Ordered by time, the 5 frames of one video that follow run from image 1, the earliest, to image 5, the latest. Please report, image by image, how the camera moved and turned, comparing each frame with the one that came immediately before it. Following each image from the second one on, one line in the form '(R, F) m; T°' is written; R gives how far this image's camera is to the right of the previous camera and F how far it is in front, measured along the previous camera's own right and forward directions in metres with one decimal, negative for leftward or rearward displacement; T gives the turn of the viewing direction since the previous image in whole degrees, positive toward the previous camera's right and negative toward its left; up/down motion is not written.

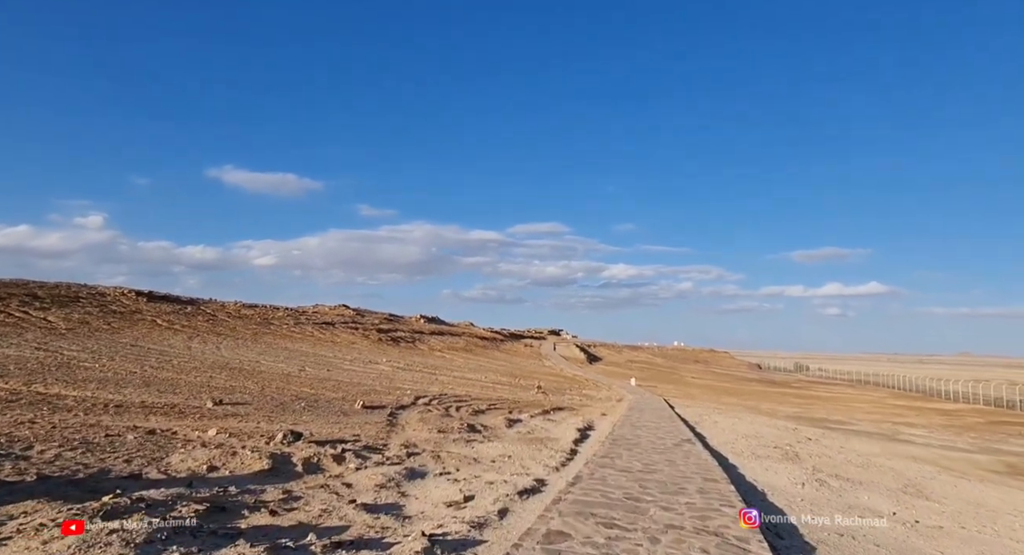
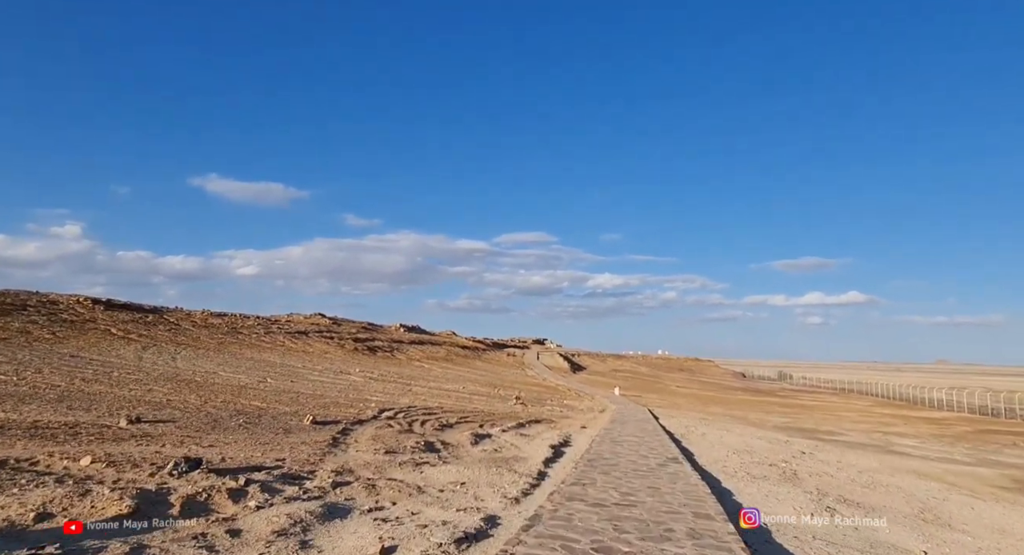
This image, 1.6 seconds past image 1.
(+0.4, +1.5) m; +1°
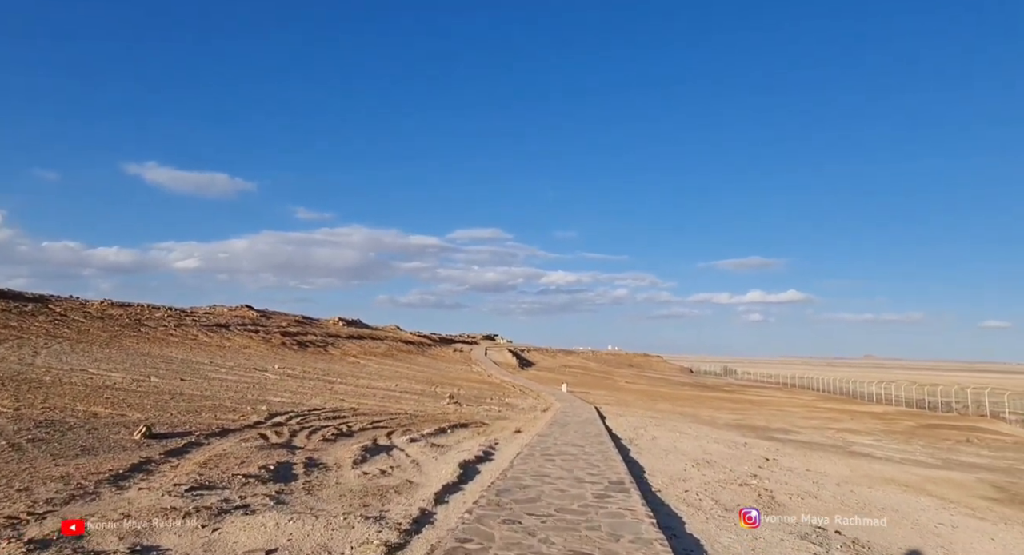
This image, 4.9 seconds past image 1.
(+0.9, +3.0) m; +5°
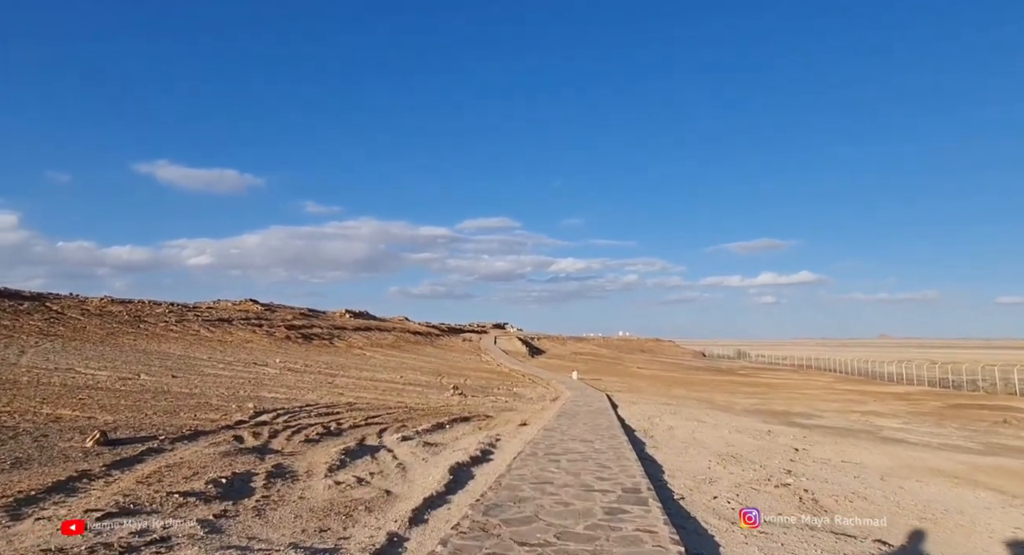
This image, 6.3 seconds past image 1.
(+0.2, +1.3) m; -1°
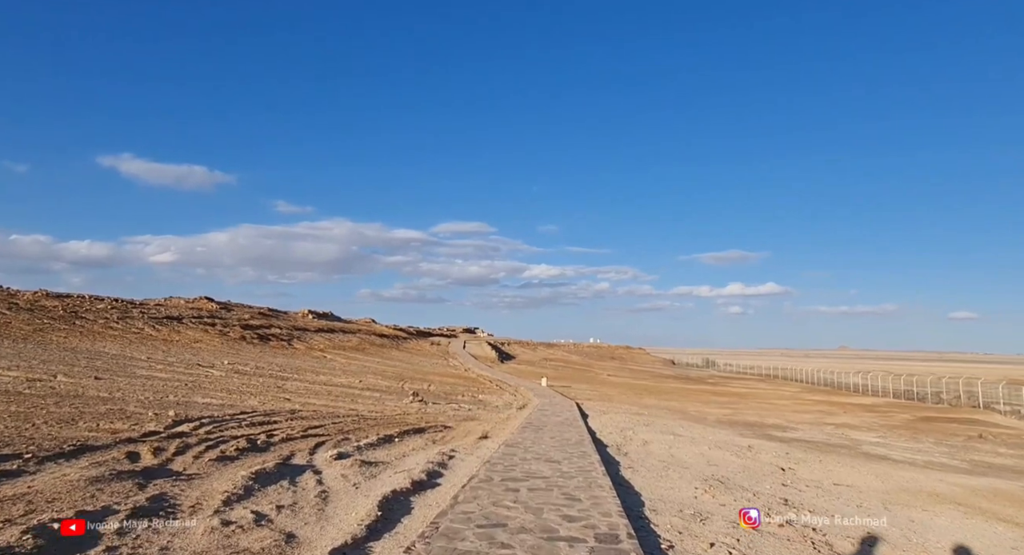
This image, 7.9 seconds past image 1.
(+0.2, +1.6) m; +3°
